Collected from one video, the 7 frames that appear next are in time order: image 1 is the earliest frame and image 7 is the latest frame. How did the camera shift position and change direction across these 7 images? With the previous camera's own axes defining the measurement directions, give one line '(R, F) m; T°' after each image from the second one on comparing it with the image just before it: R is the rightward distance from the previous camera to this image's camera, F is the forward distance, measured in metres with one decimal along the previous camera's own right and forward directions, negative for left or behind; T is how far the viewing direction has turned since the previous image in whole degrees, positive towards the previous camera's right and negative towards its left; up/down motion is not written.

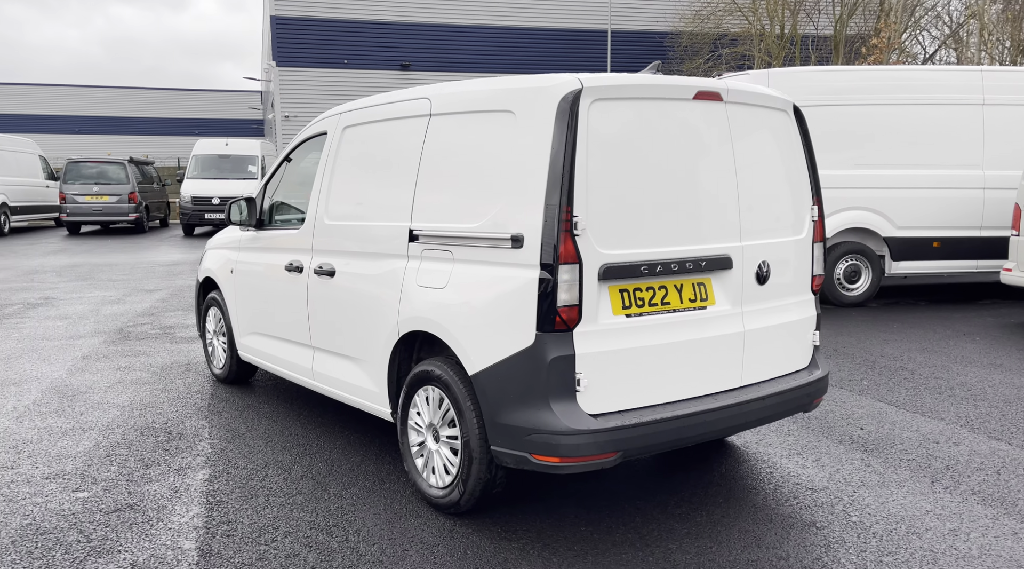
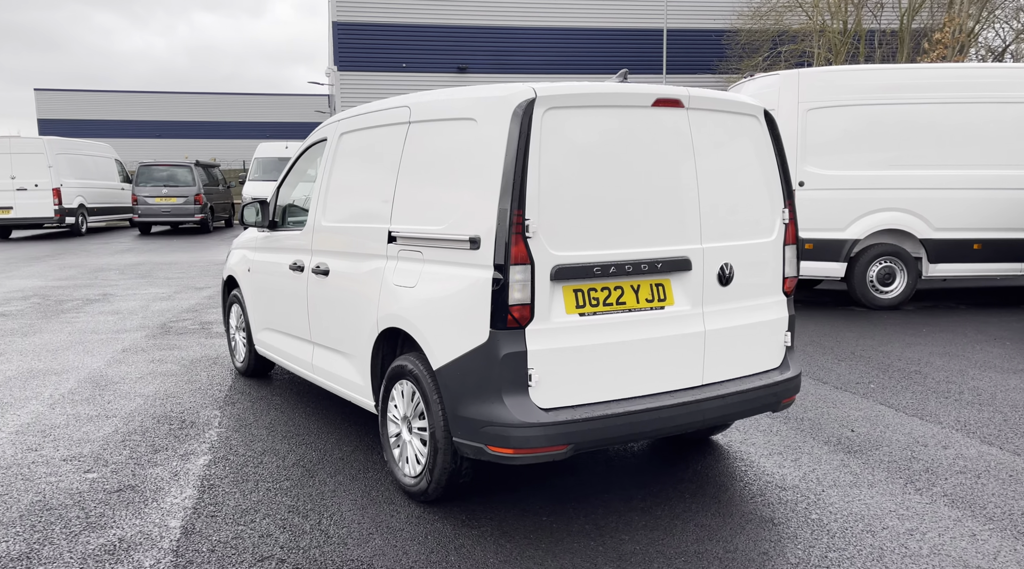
(+0.3, -0.1) m; -4°
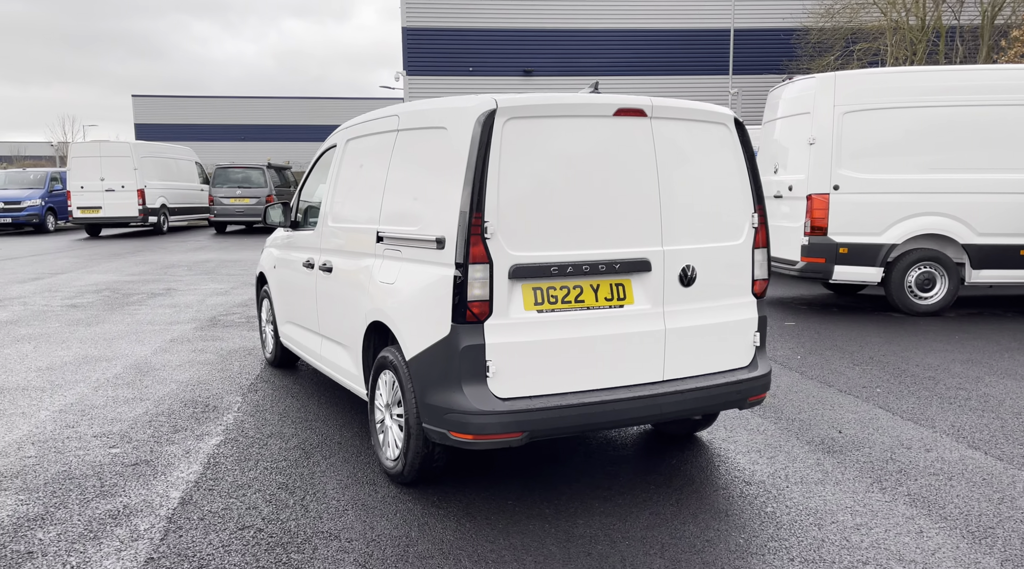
(+0.4, -0.2) m; -4°
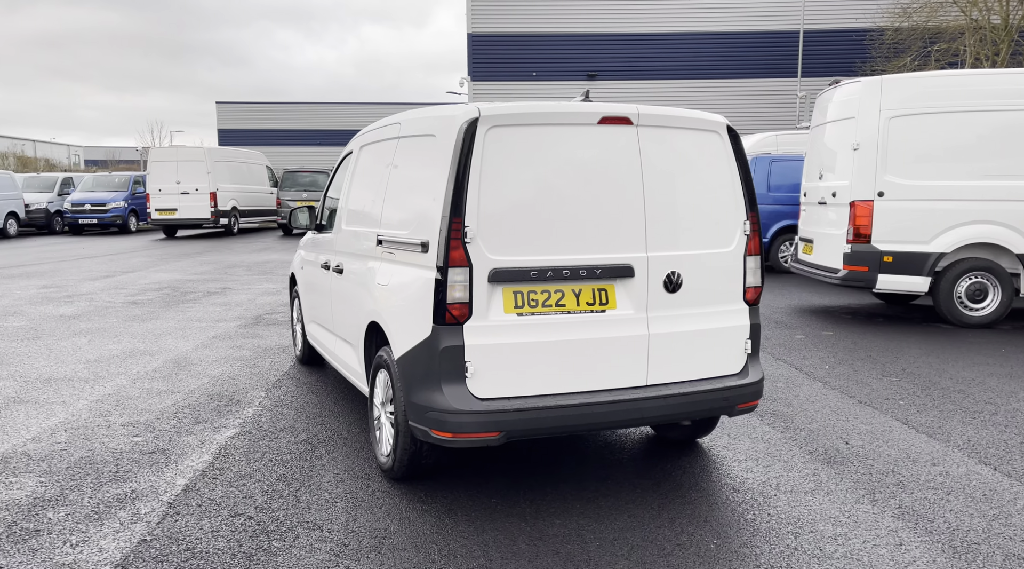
(+0.3, -0.1) m; -4°
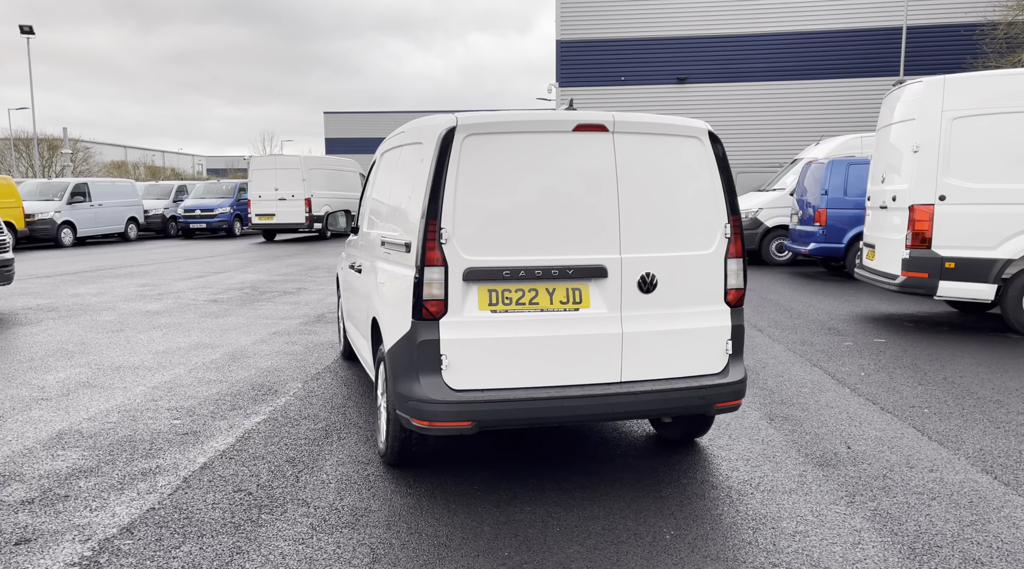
(+0.4, -0.2) m; -6°
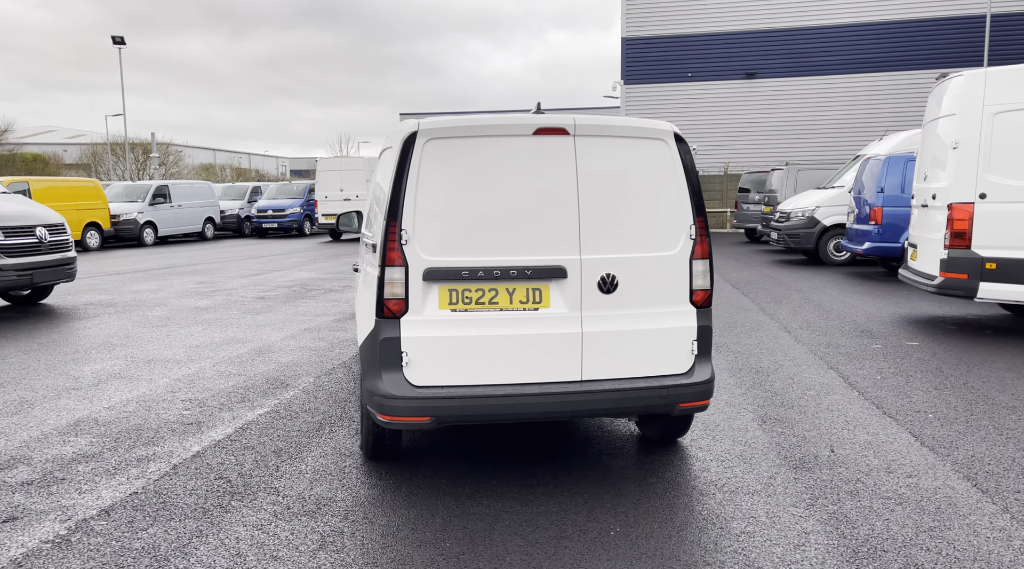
(+0.4, -0.1) m; -5°
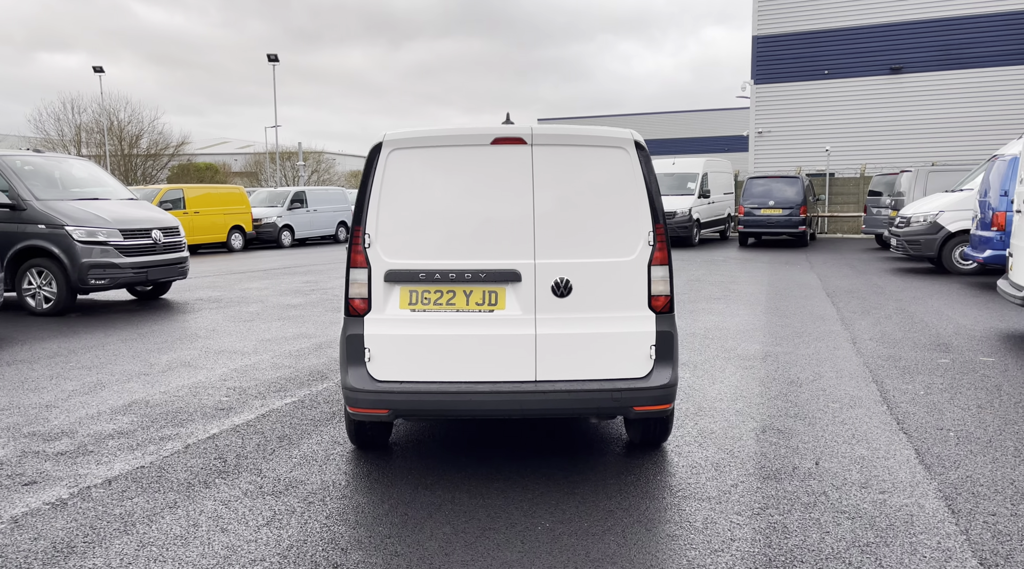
(+0.7, -0.1) m; -9°
